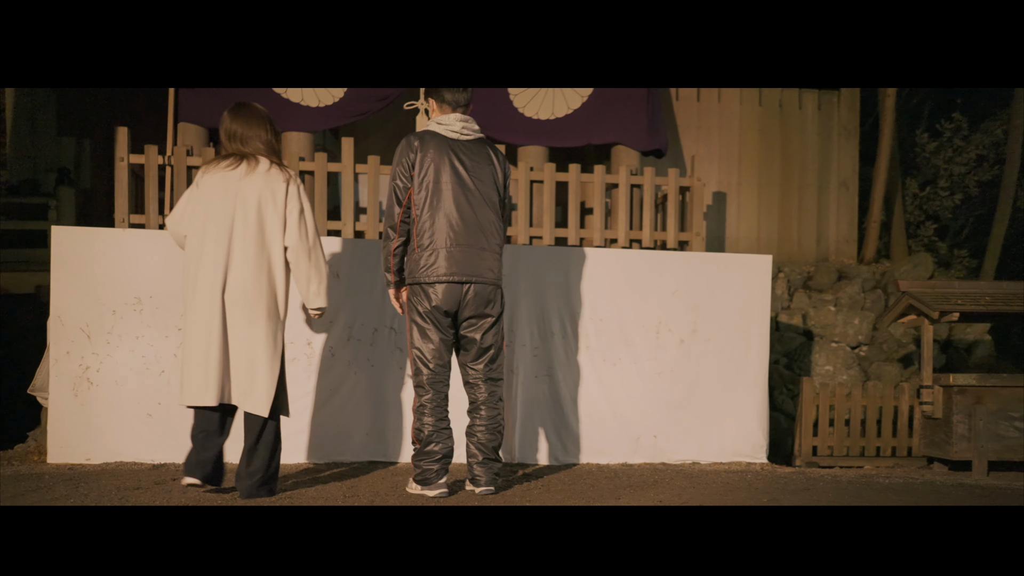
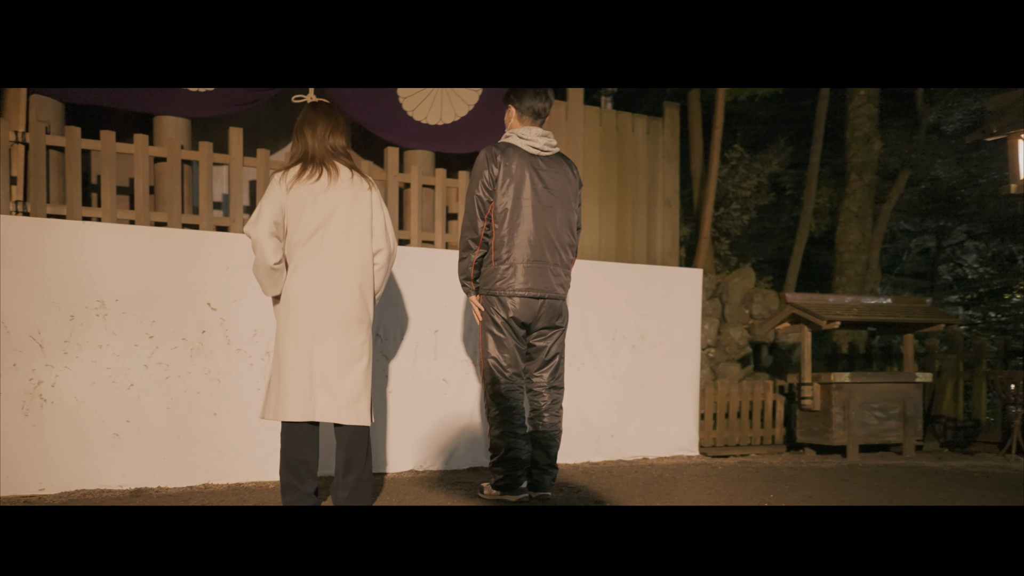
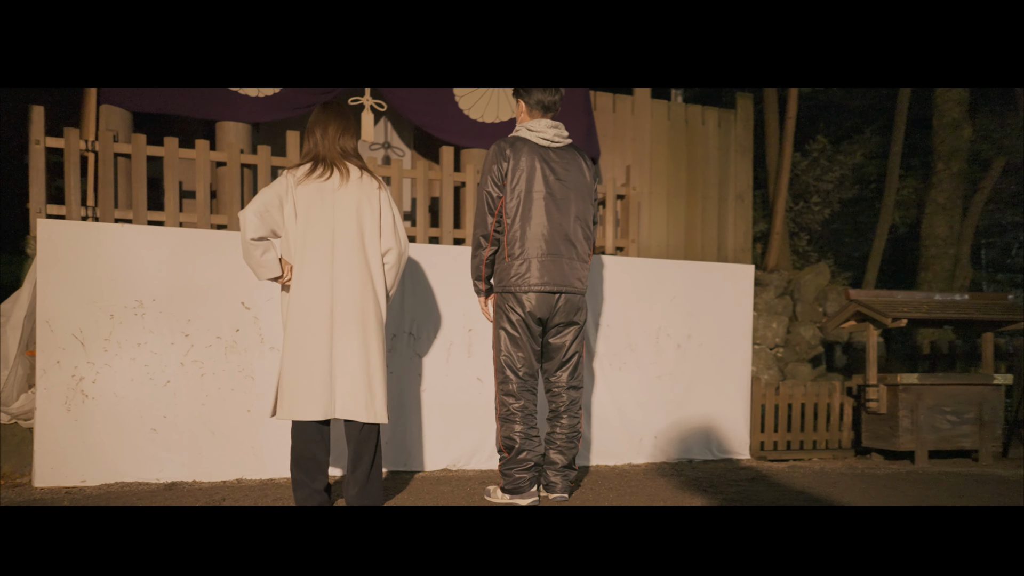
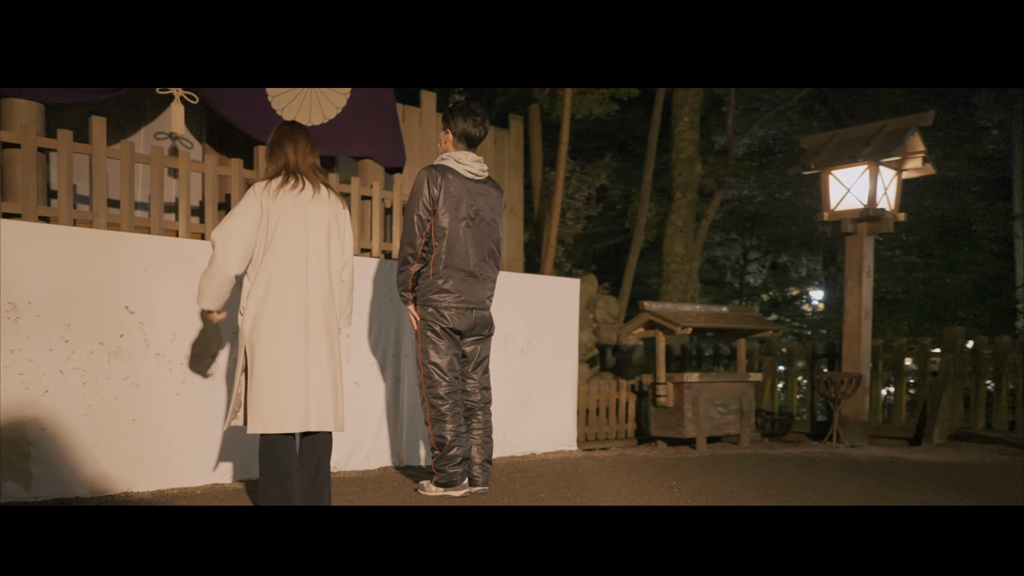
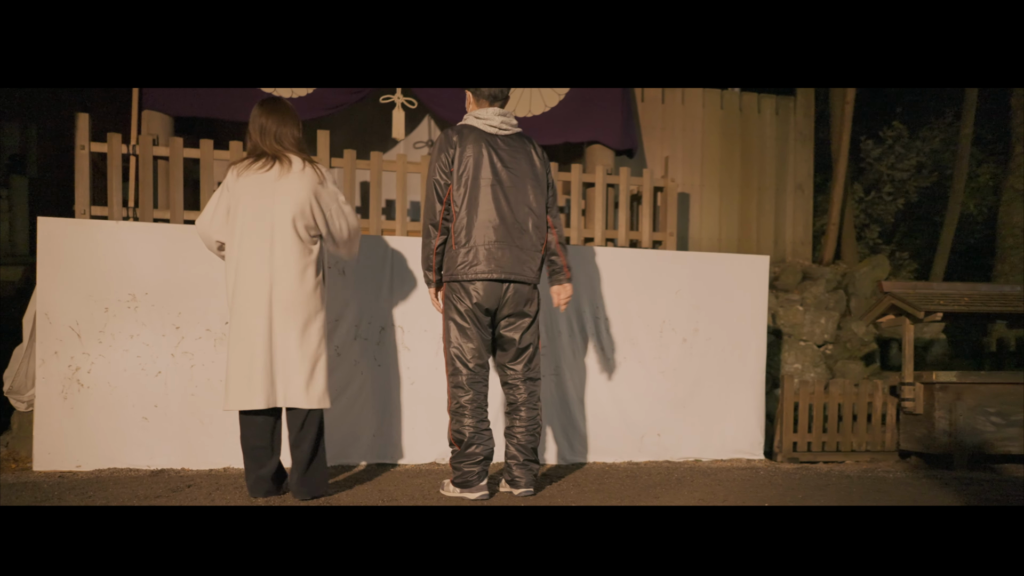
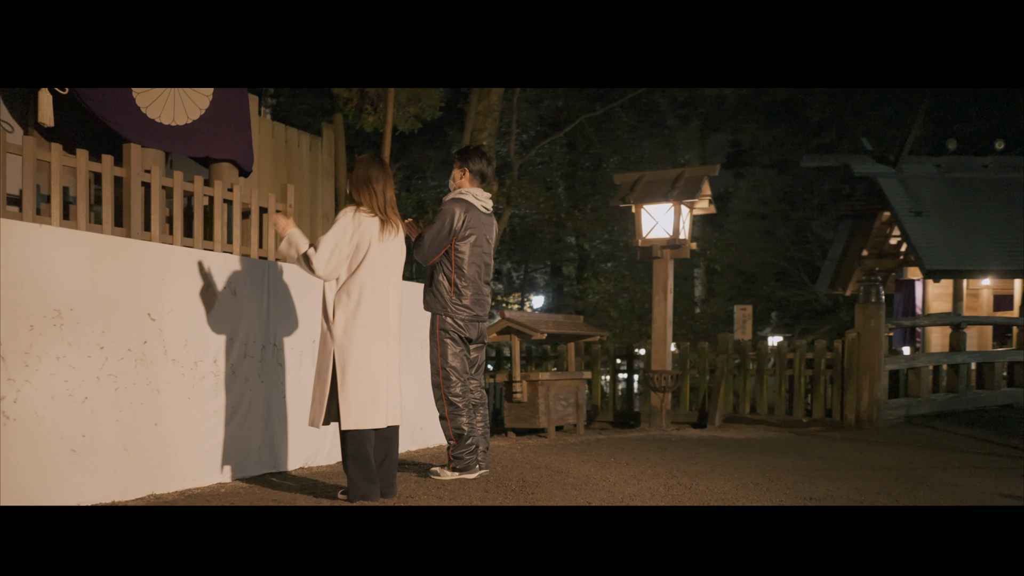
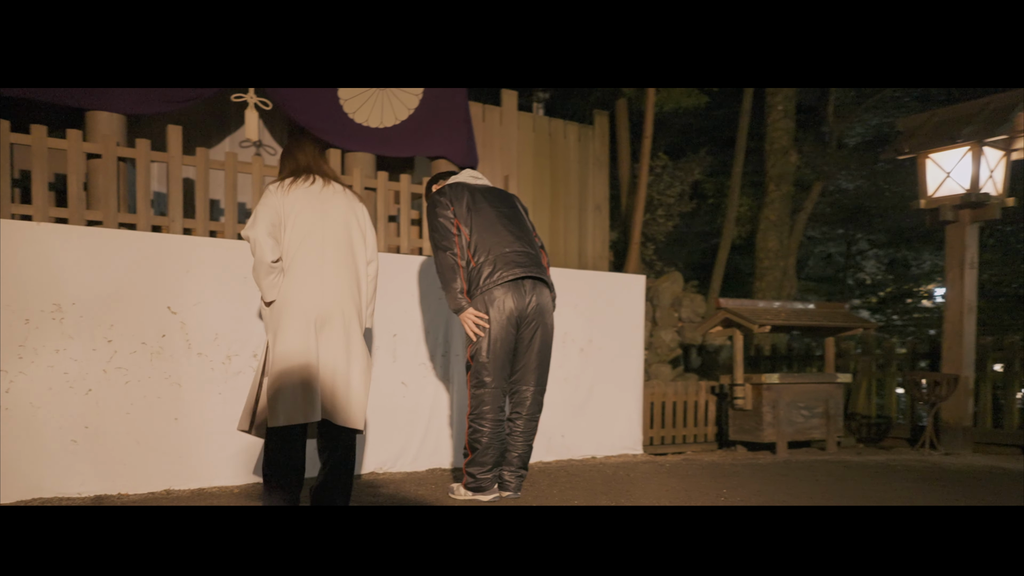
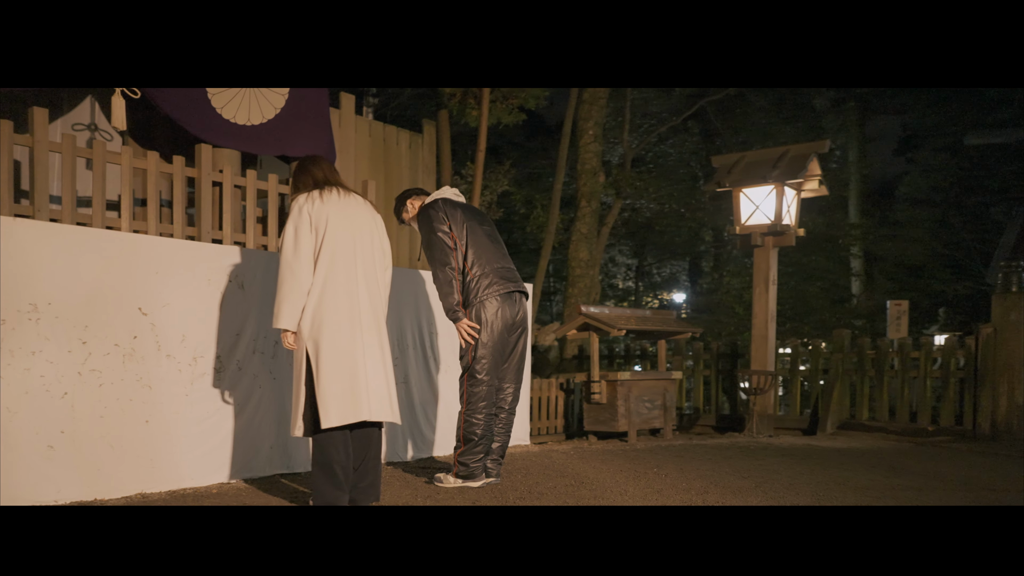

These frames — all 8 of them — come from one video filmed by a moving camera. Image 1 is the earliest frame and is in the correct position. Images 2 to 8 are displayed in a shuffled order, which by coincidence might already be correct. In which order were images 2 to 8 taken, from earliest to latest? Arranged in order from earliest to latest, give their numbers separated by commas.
5, 3, 2, 7, 4, 8, 6
